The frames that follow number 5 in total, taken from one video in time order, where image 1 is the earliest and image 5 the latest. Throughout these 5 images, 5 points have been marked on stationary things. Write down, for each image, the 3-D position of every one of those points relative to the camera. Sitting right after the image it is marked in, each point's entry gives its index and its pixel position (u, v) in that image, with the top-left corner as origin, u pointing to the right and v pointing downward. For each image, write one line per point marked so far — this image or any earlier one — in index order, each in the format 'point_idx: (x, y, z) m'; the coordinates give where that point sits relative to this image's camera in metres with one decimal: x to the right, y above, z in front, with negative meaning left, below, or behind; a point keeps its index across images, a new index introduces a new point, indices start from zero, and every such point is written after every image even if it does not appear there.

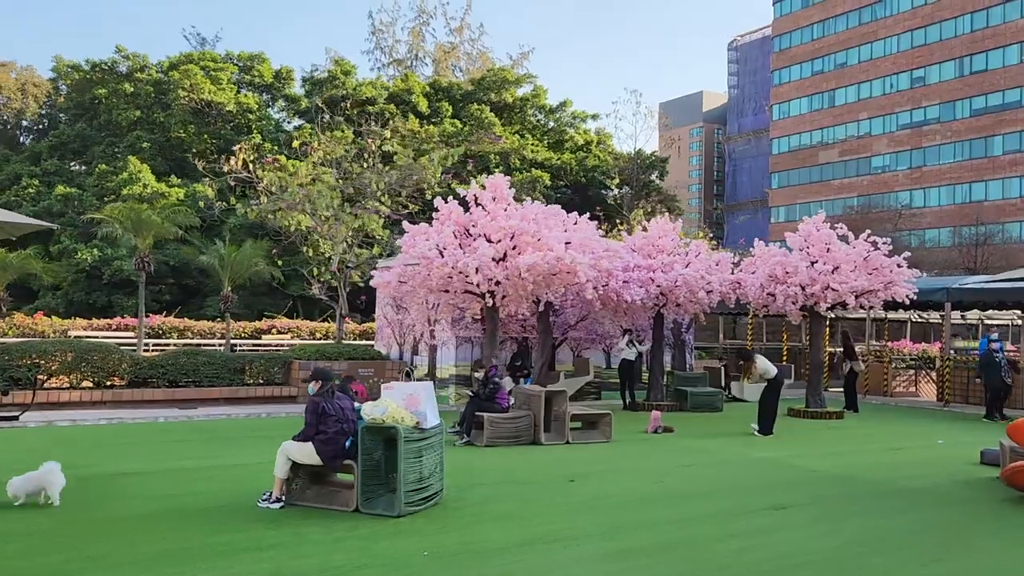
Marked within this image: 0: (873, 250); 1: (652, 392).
0: (+7.1, +0.8, +16.6) m
1: (+3.0, -2.2, +18.2) m
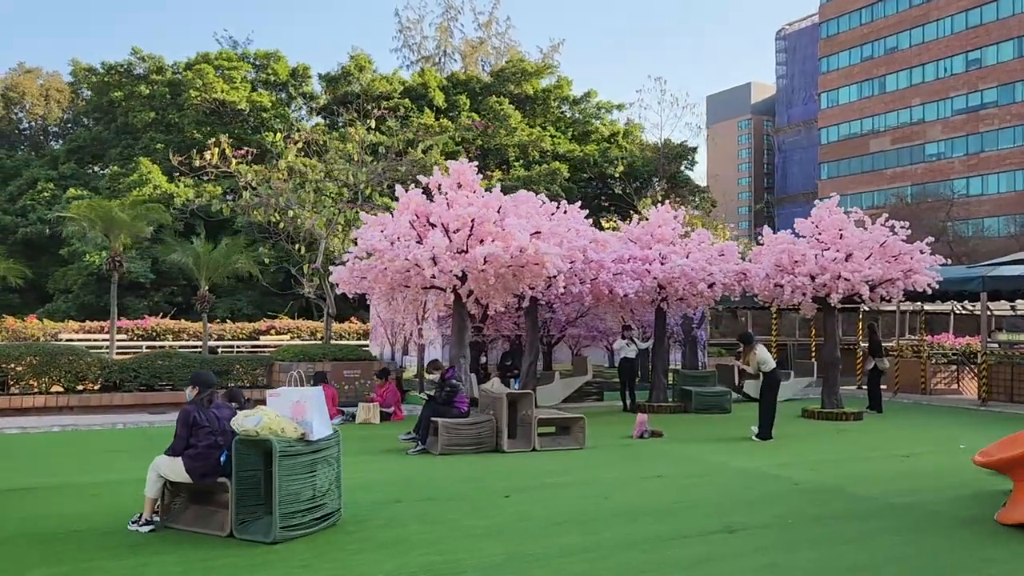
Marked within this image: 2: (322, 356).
0: (+6.8, +1.0, +15.1) m
1: (+2.9, -2.1, +17.0) m
2: (-3.9, -1.4, +17.1) m
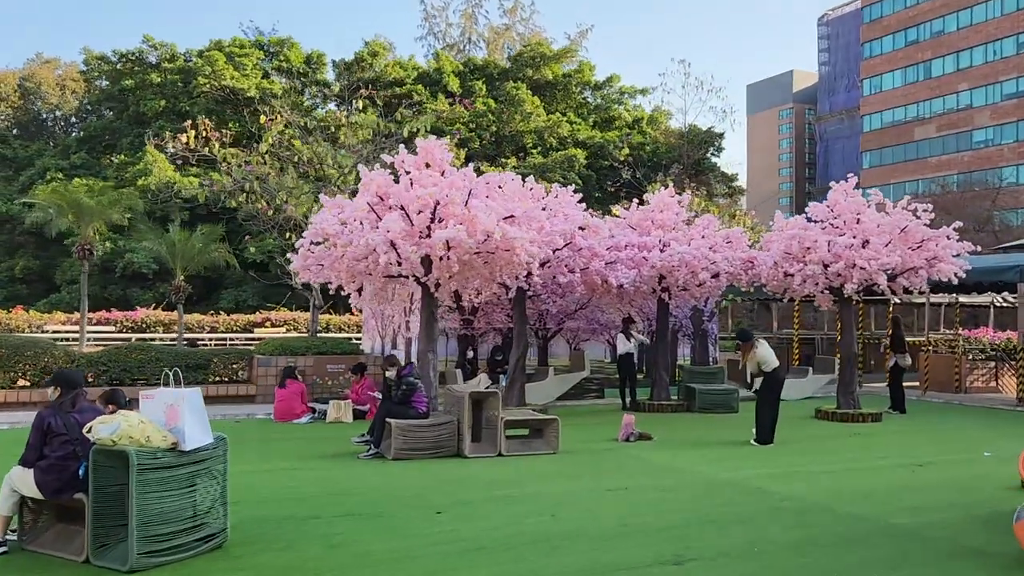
0: (+6.5, +1.1, +13.7) m
1: (+2.7, -1.9, +15.9) m
2: (-4.0, -1.2, +16.3) m
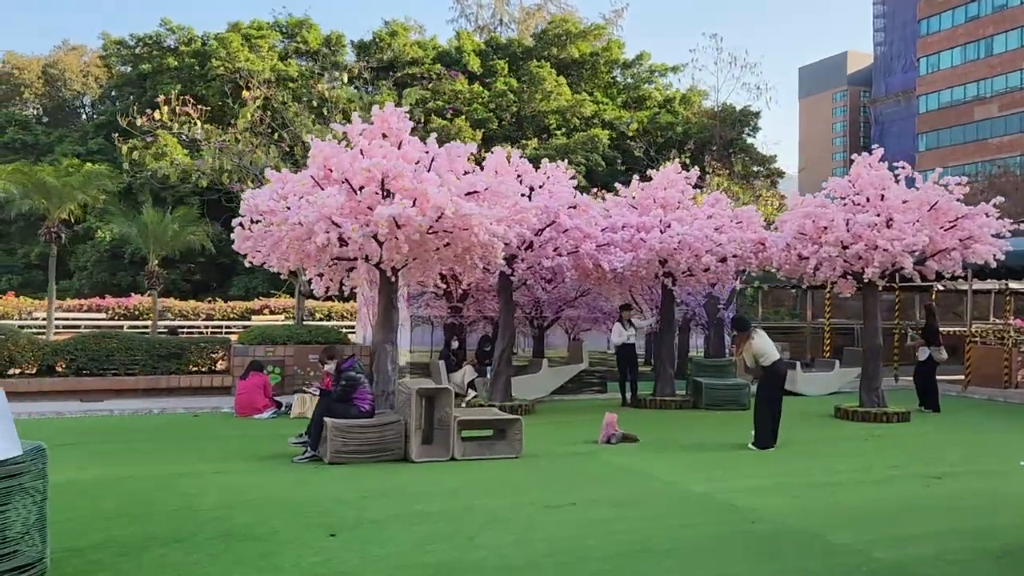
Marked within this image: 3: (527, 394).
0: (+6.2, +1.4, +12.2) m
1: (+2.5, -1.6, +14.5) m
2: (-4.1, -0.9, +15.3) m
3: (+0.2, -1.8, +14.1) m
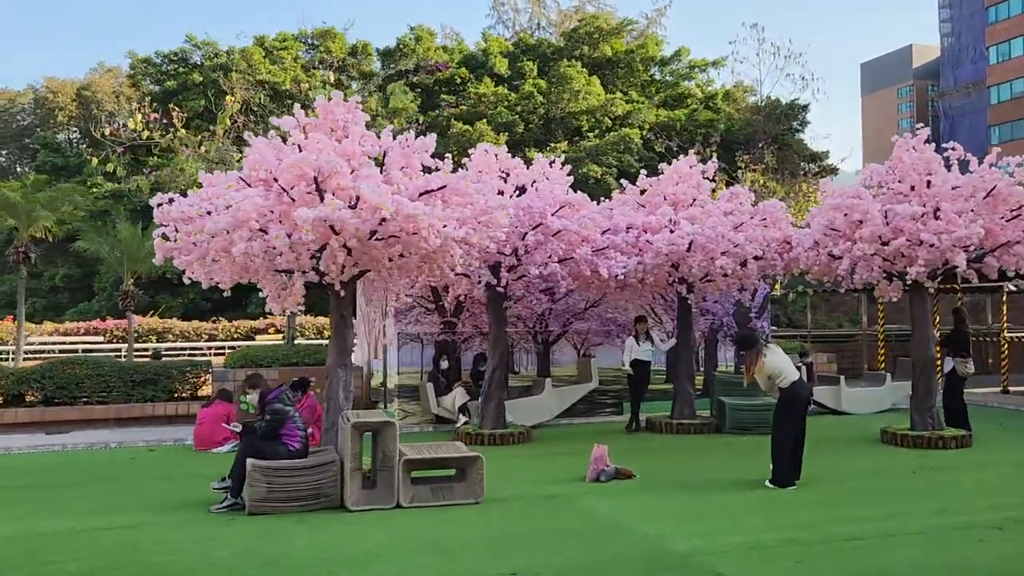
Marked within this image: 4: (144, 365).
0: (+5.9, +1.3, +10.3) m
1: (+2.5, -1.8, +12.9) m
2: (-4.1, -1.2, +14.1) m
3: (+0.2, -2.0, +12.6) m
4: (-6.1, -1.3, +14.0) m
